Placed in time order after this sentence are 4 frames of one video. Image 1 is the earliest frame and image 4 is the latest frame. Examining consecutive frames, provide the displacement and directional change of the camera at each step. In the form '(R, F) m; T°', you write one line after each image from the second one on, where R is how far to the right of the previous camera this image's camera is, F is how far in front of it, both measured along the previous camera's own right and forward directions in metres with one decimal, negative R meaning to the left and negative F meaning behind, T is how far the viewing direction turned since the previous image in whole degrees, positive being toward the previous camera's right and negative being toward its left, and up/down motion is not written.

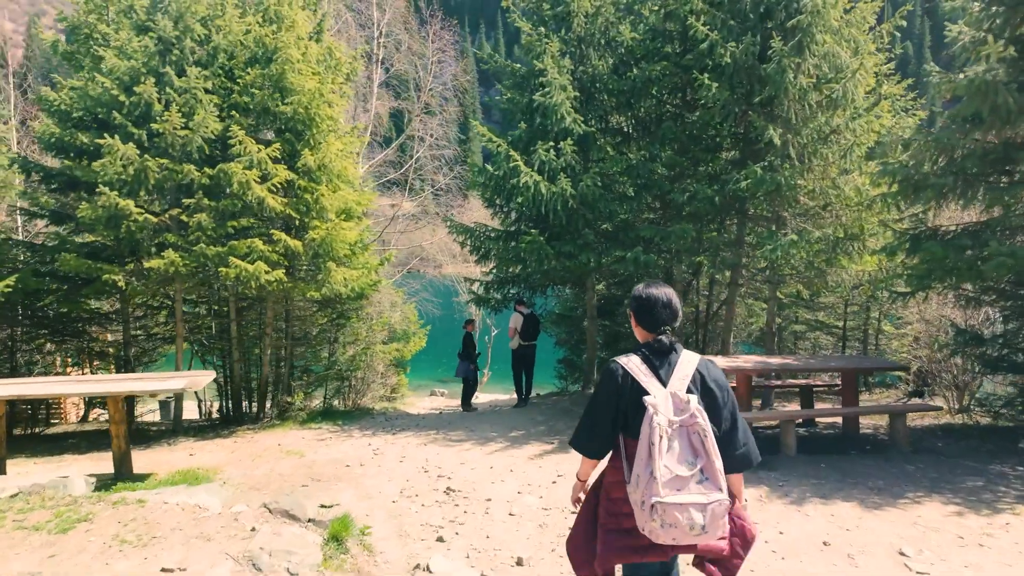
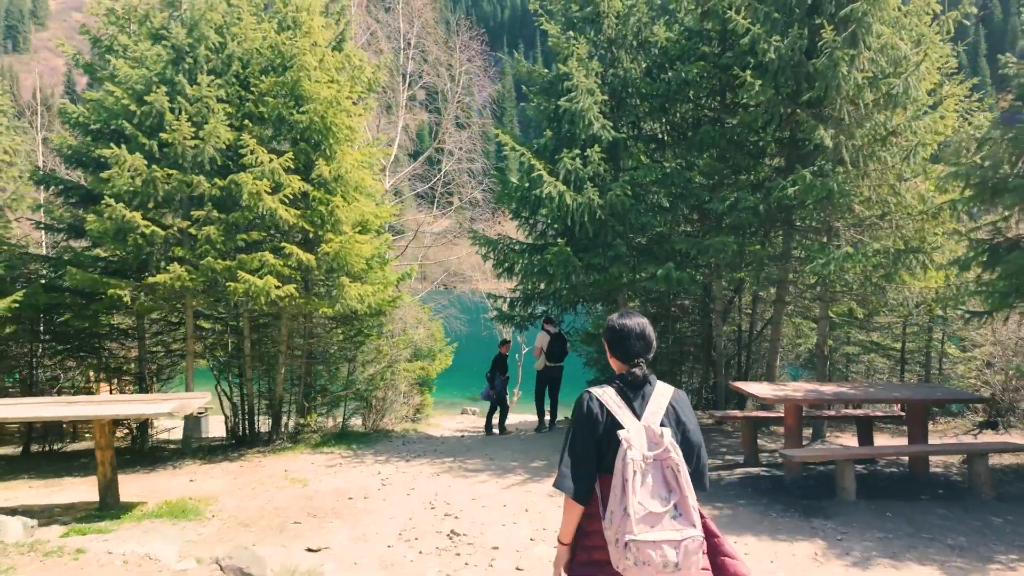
(+0.3, +0.8) m; -4°
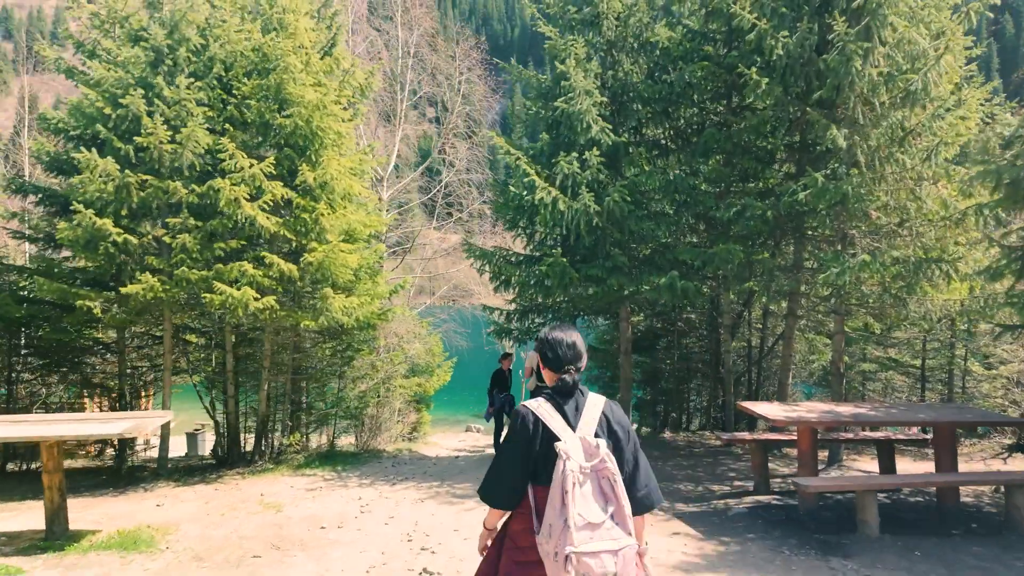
(+0.3, +0.6) m; -1°
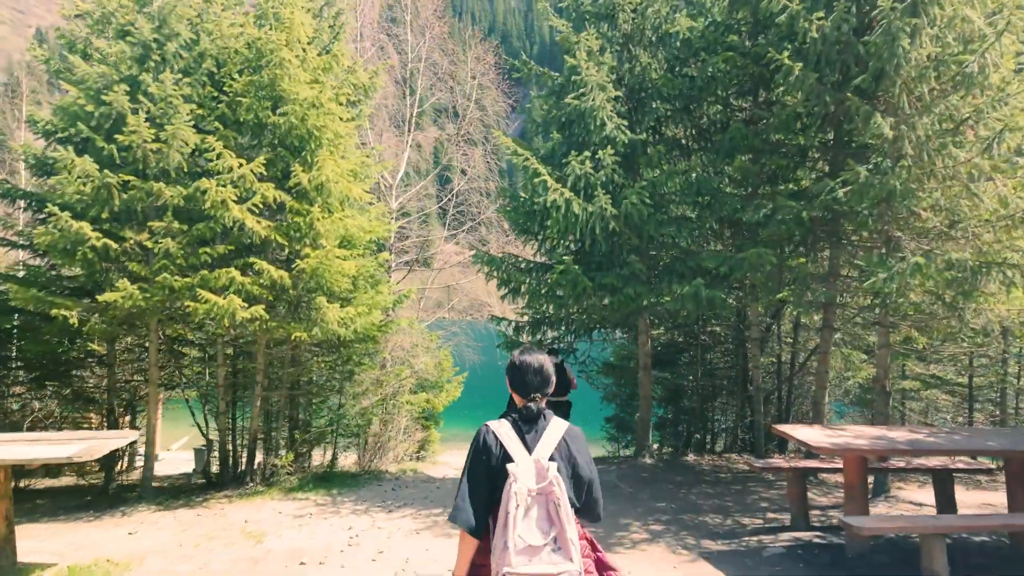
(+0.2, +0.8) m; -2°
